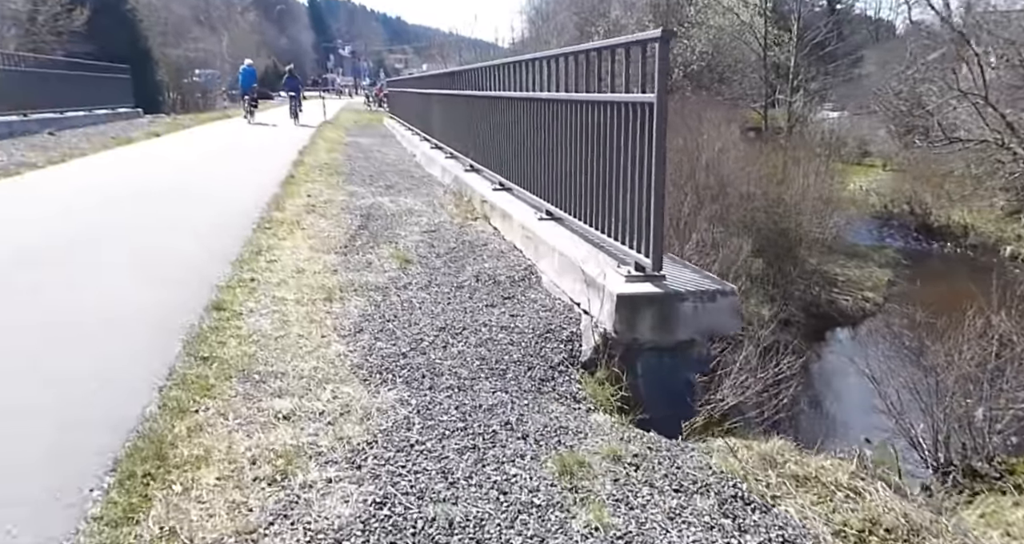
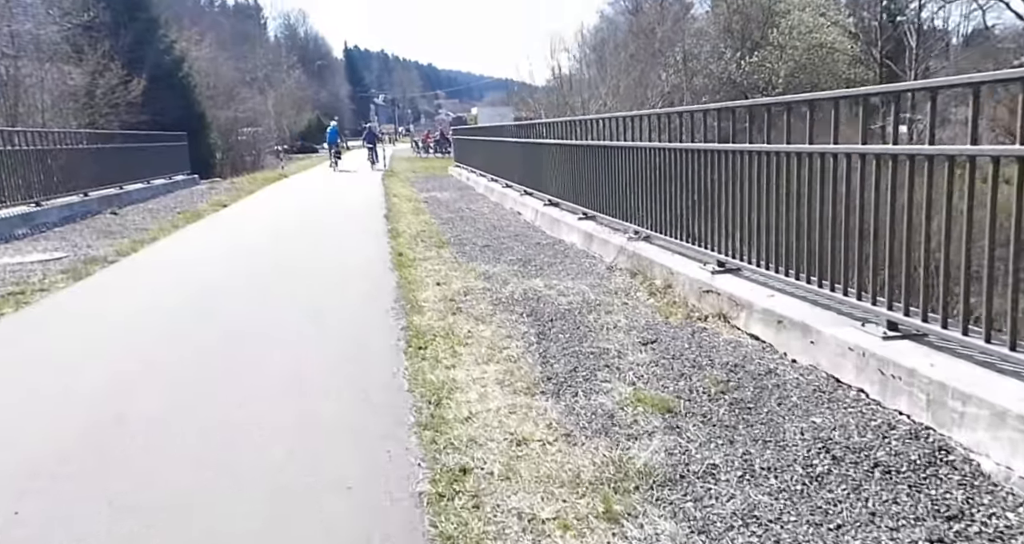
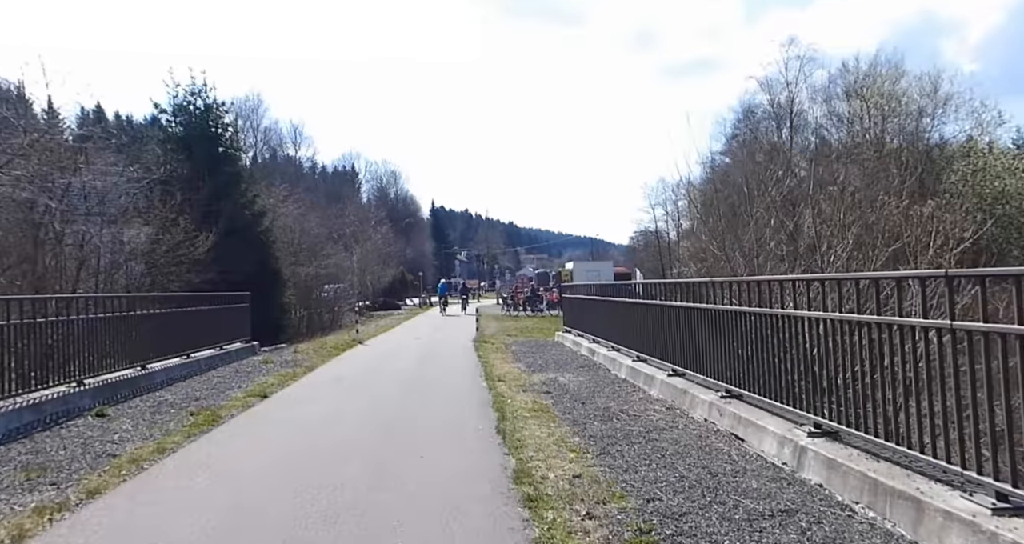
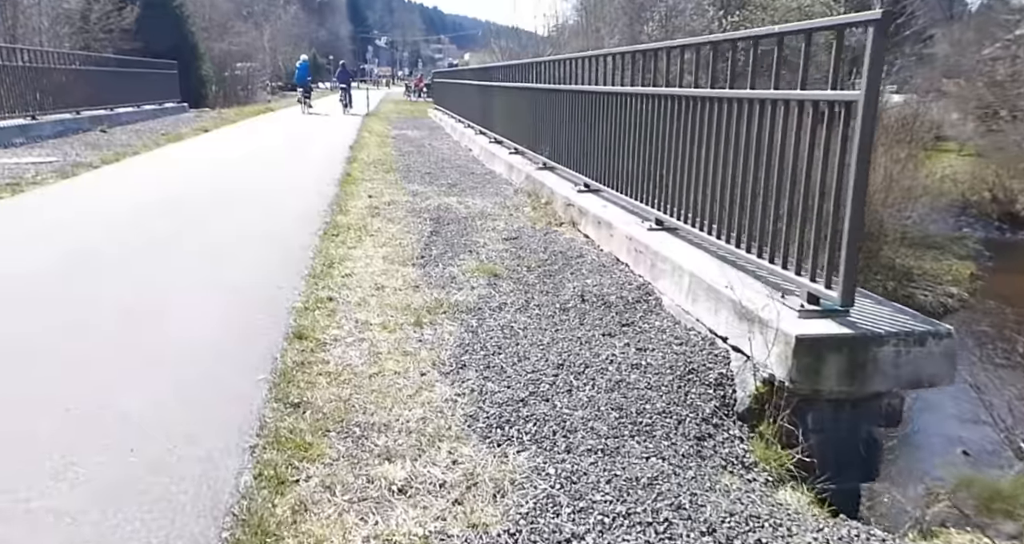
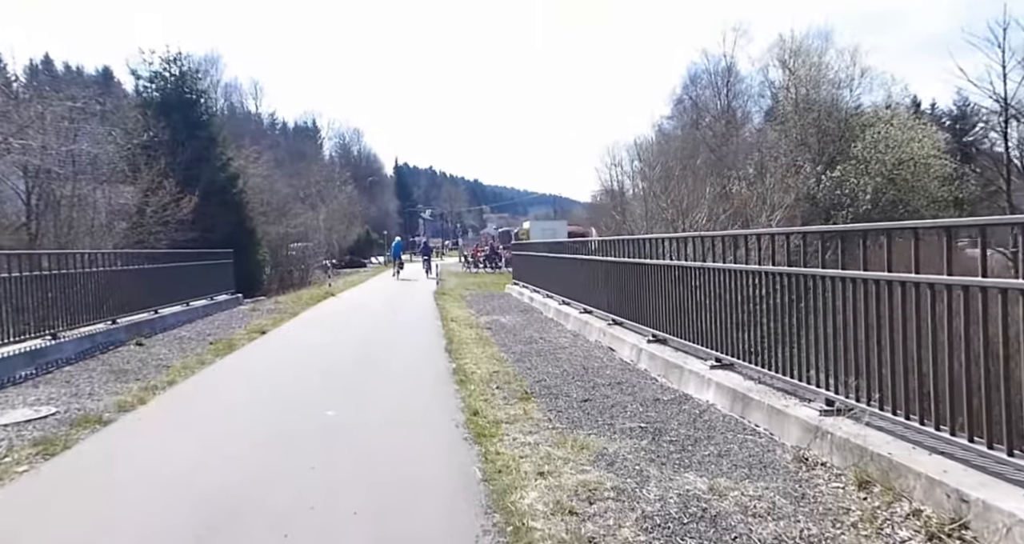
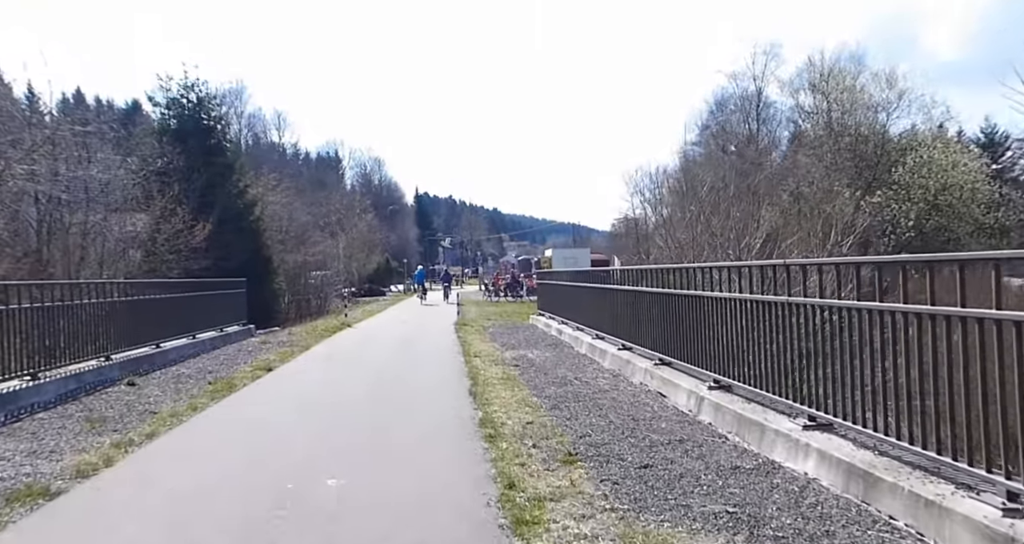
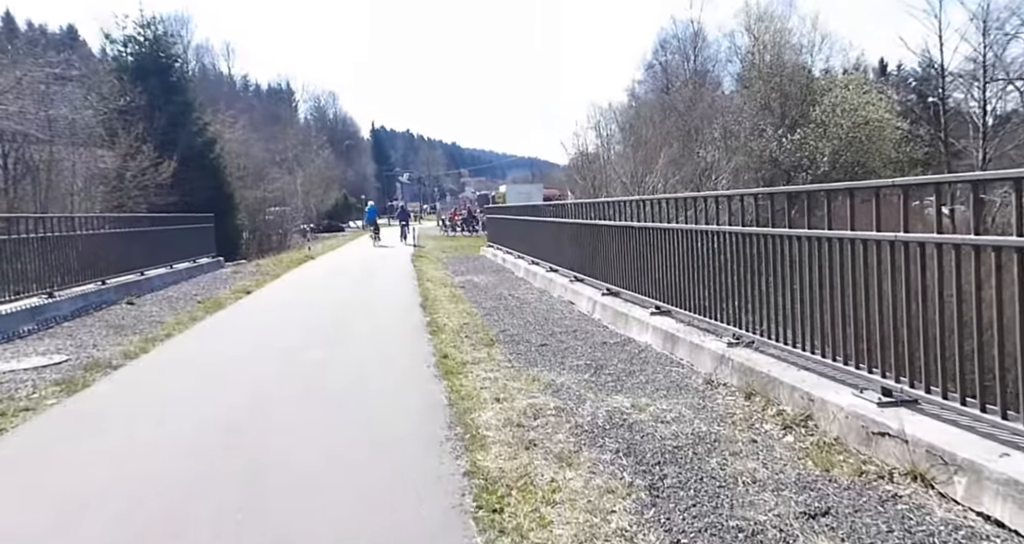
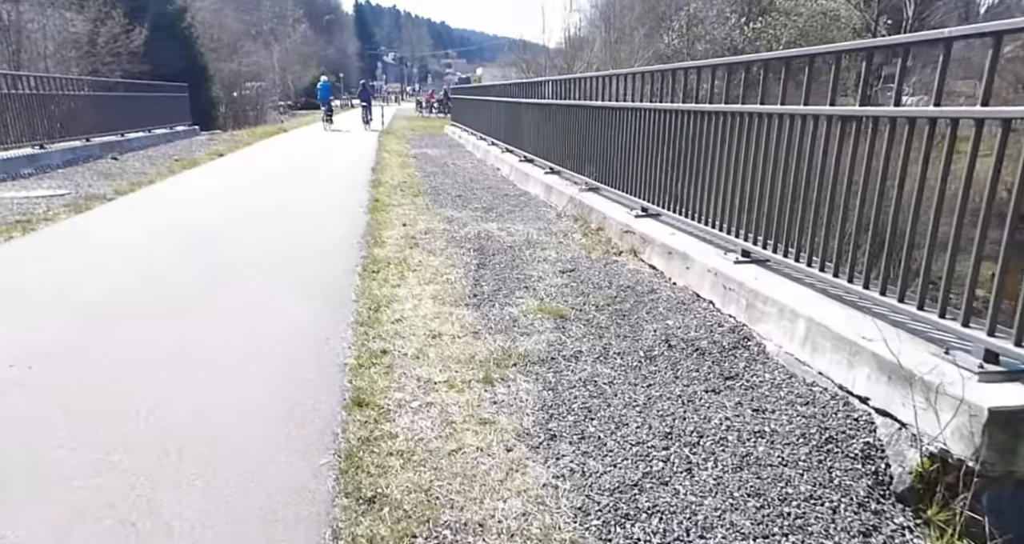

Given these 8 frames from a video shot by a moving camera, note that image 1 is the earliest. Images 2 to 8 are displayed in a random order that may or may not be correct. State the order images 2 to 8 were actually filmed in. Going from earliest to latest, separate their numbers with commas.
4, 8, 2, 7, 5, 6, 3
